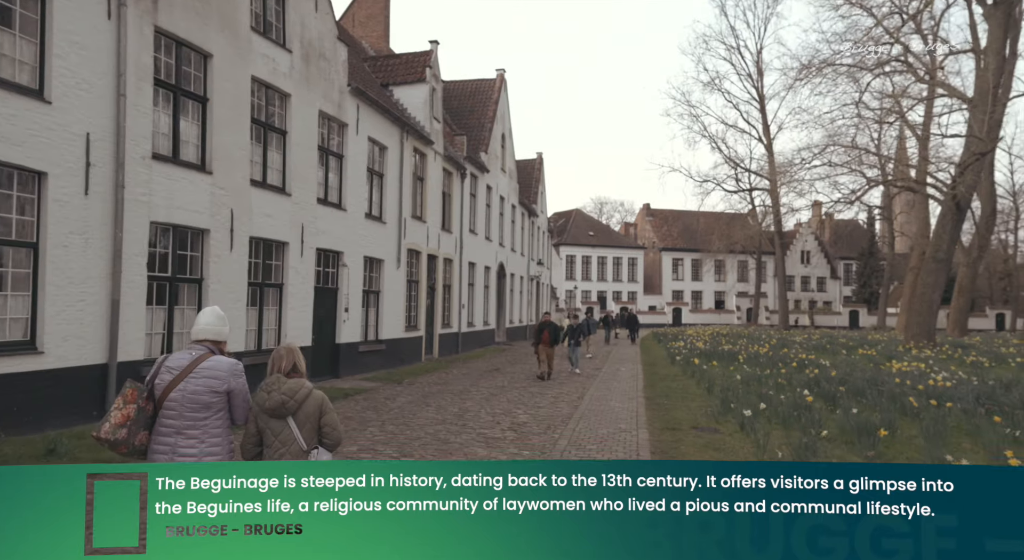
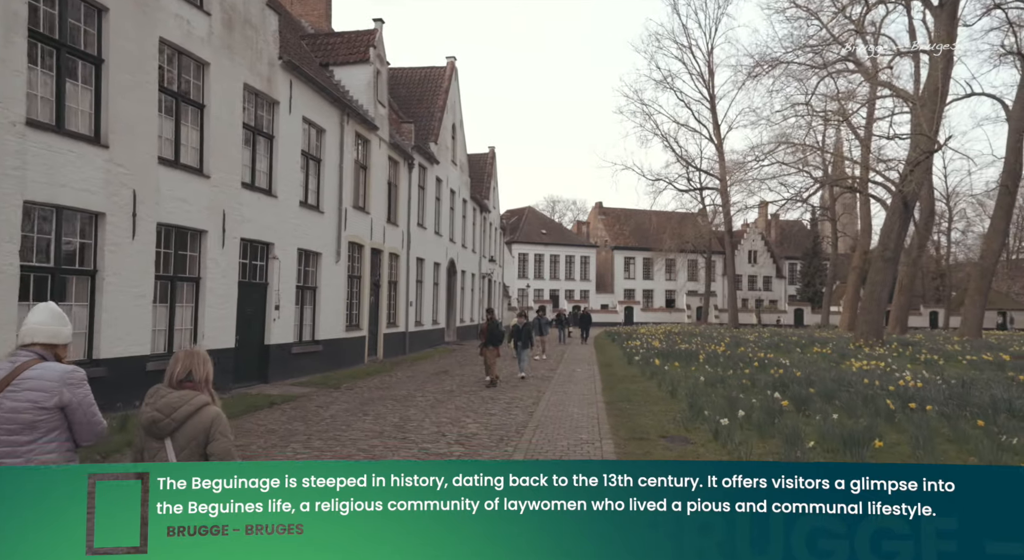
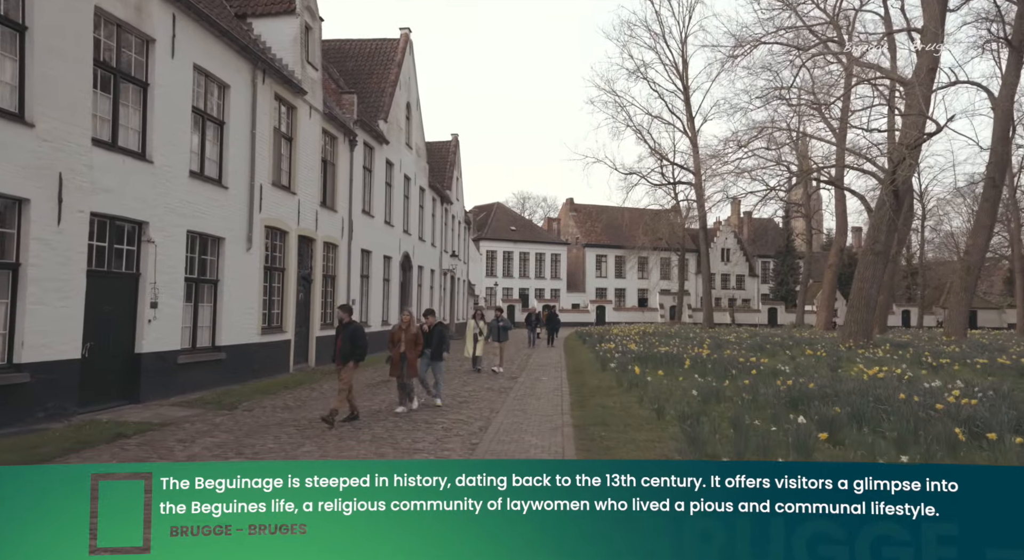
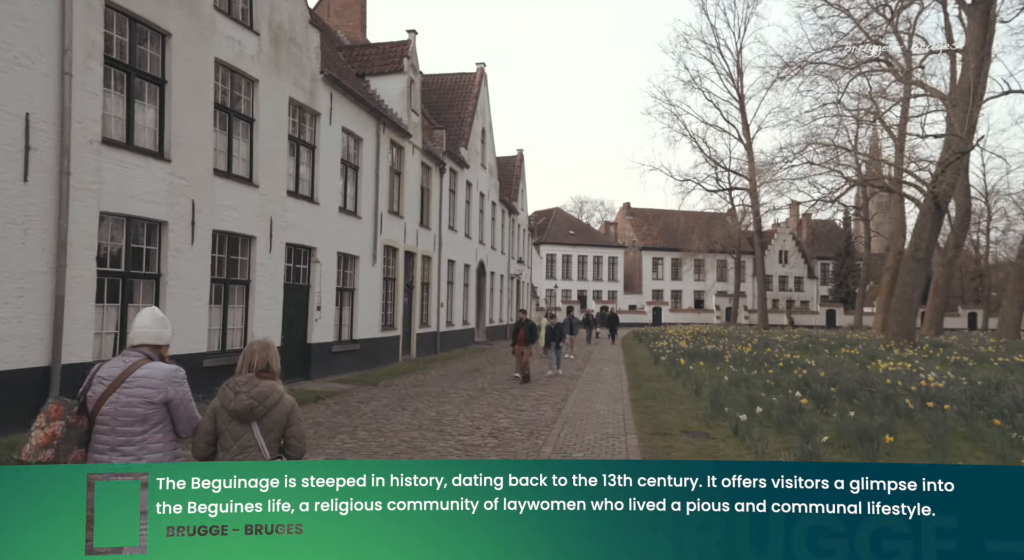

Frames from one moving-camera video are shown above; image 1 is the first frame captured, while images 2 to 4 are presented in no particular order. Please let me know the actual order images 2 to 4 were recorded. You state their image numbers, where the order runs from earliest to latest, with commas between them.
4, 2, 3
